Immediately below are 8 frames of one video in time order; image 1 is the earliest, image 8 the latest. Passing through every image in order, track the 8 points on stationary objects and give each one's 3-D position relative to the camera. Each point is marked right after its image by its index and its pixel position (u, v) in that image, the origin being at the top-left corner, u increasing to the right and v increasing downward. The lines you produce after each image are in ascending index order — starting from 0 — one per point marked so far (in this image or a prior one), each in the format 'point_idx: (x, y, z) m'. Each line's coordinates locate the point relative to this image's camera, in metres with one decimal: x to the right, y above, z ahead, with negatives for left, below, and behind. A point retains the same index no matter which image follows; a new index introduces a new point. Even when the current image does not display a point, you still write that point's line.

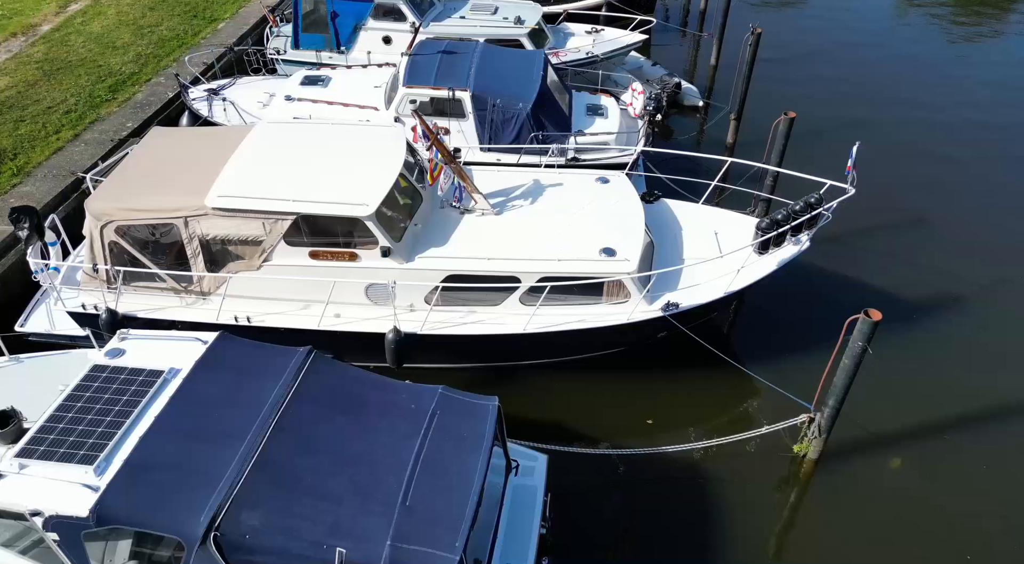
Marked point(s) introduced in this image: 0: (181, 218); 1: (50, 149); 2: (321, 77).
0: (-3.4, +0.7, +8.6) m
1: (-6.8, +2.0, +12.2) m
2: (-3.1, +3.4, +13.5) m
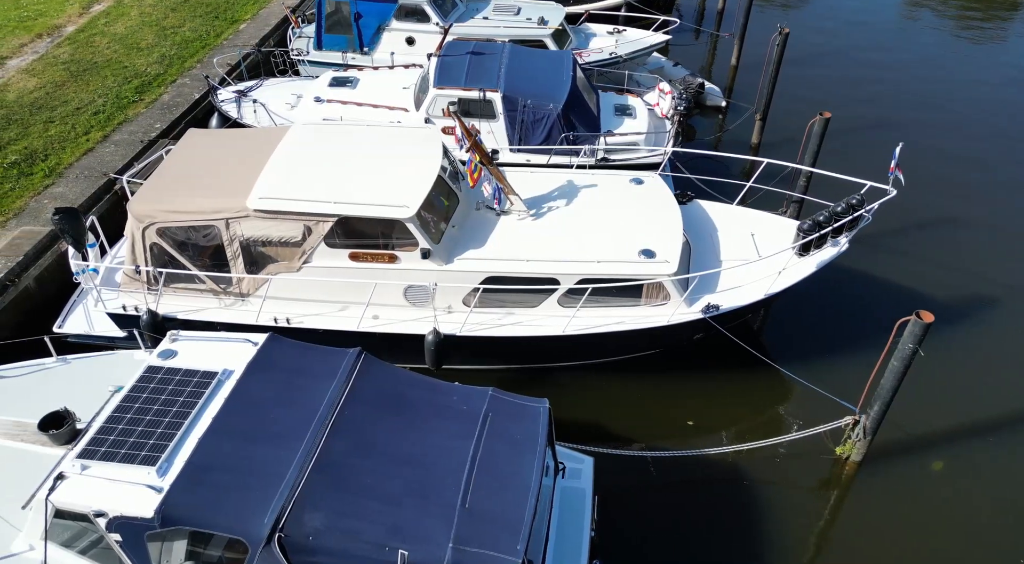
0: (-3.0, +0.7, +8.6) m
1: (-6.4, +2.0, +12.2) m
2: (-2.6, +3.3, +13.5) m
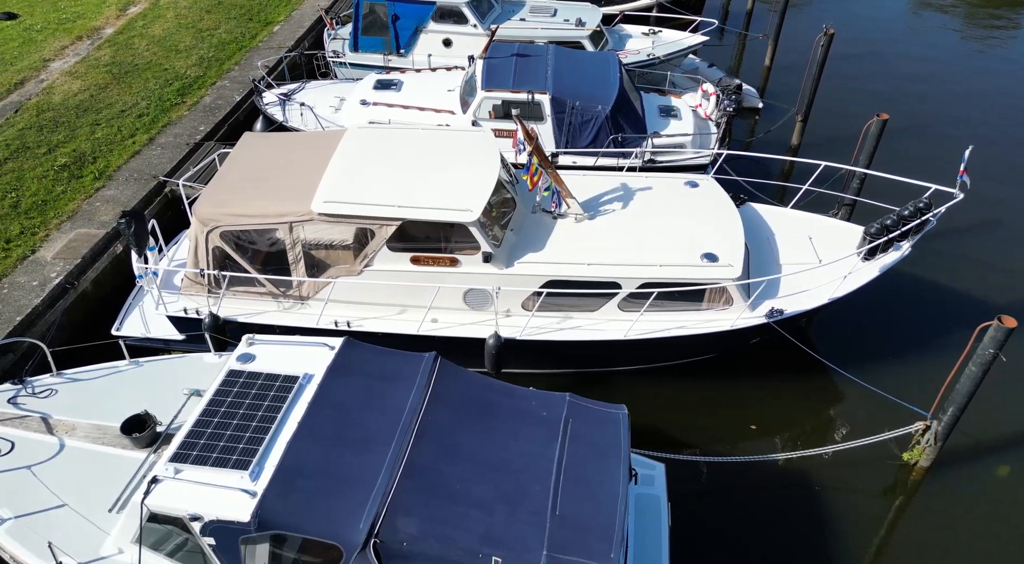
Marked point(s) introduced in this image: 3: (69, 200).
0: (-2.4, +0.6, +8.6) m
1: (-5.7, +1.9, +12.3) m
2: (-1.9, +3.3, +13.5) m
3: (-6.0, +1.1, +11.1) m
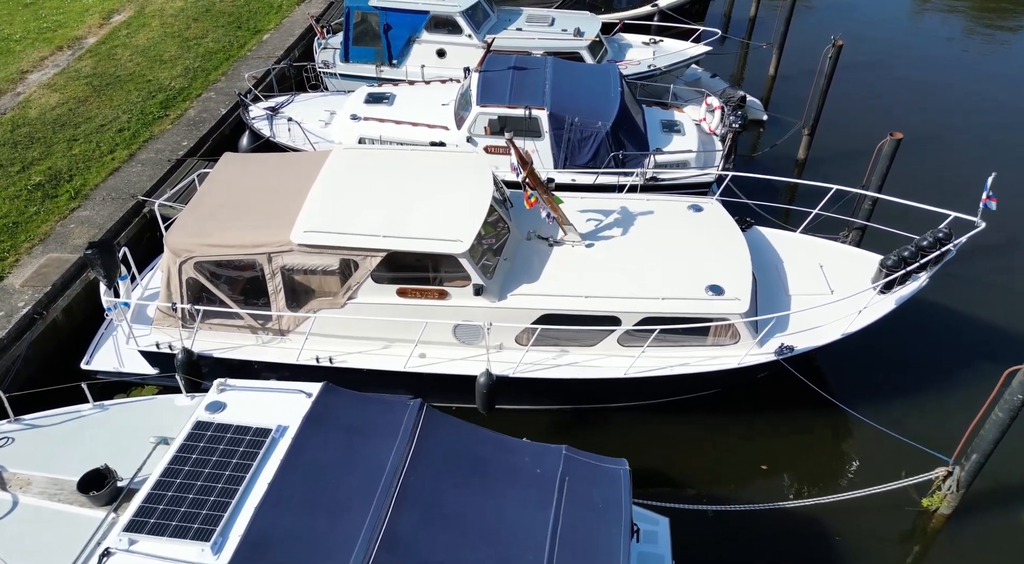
0: (-2.4, +0.3, +8.1) m
1: (-5.8, +1.6, +11.7) m
2: (-2.0, +3.0, +13.0) m
3: (-6.0, +0.8, +10.6) m
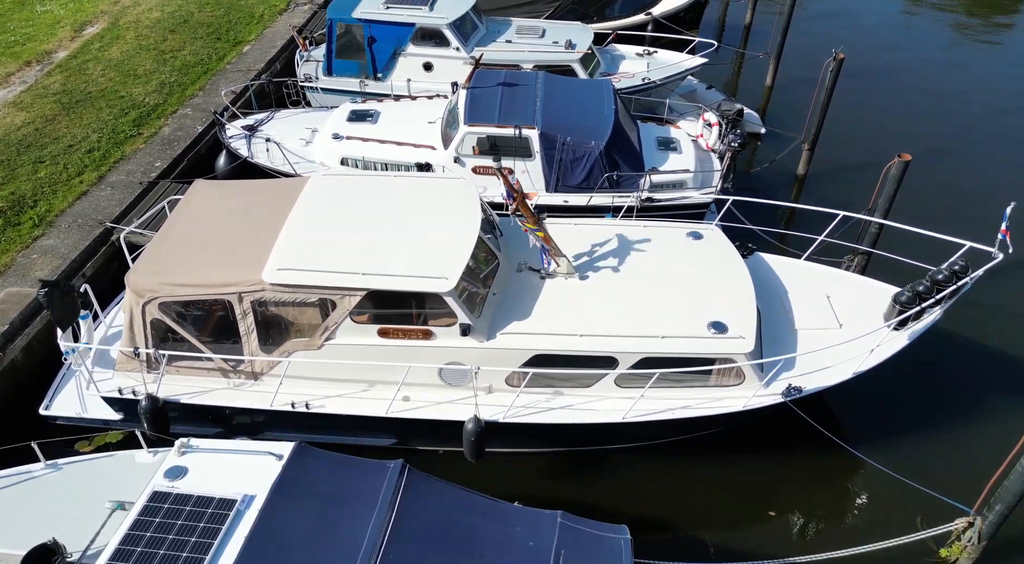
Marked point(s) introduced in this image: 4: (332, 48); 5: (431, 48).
0: (-2.5, -0.1, +7.5) m
1: (-5.9, +1.2, +11.1) m
2: (-2.2, +2.6, +12.4) m
3: (-6.2, +0.4, +10.0) m
4: (-3.1, +4.1, +14.4) m
5: (-1.4, +4.0, +14.2) m
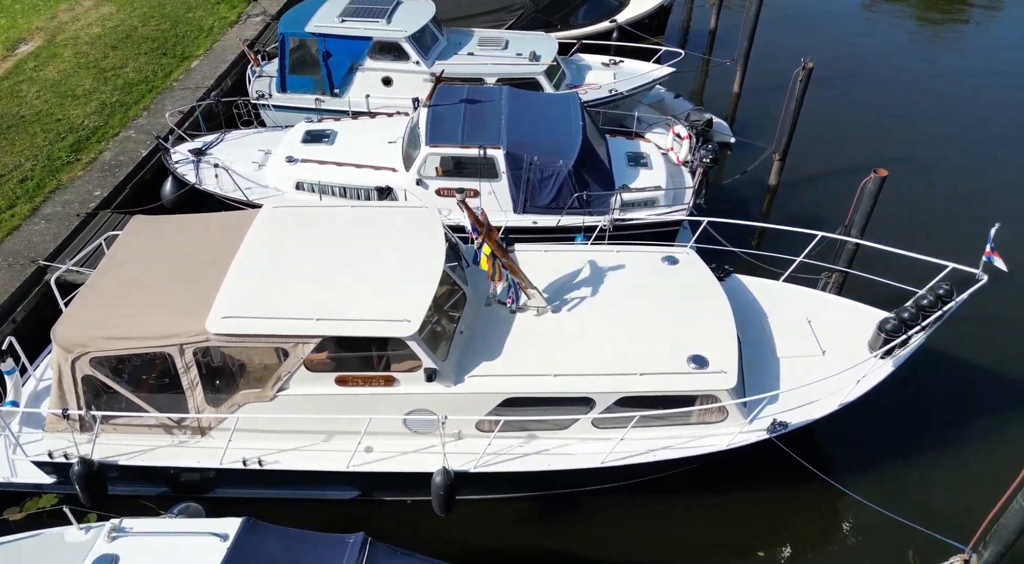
0: (-2.8, -0.5, +6.9) m
1: (-6.4, +0.7, +10.3) m
2: (-2.7, +2.1, +11.8) m
3: (-6.5, -0.2, +9.2) m
4: (-3.8, +3.6, +13.8) m
5: (-2.0, +3.6, +13.6) m
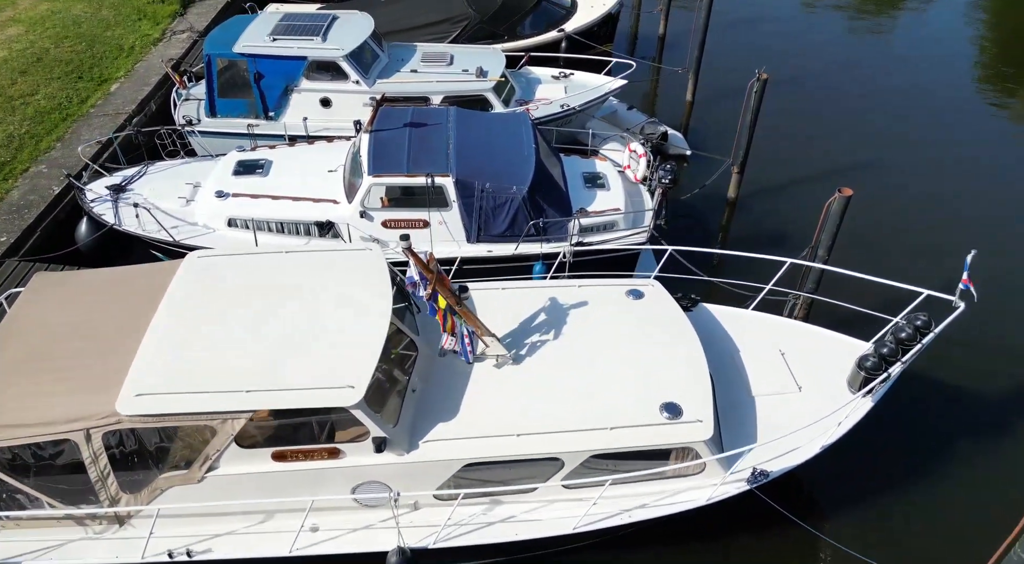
0: (-3.1, -1.1, +6.0) m
1: (-6.9, 0.0, +9.3) m
2: (-3.4, +1.6, +10.9) m
3: (-7.0, -0.9, +8.1) m
4: (-4.6, +3.0, +12.8) m
5: (-2.9, +3.1, +12.7) m
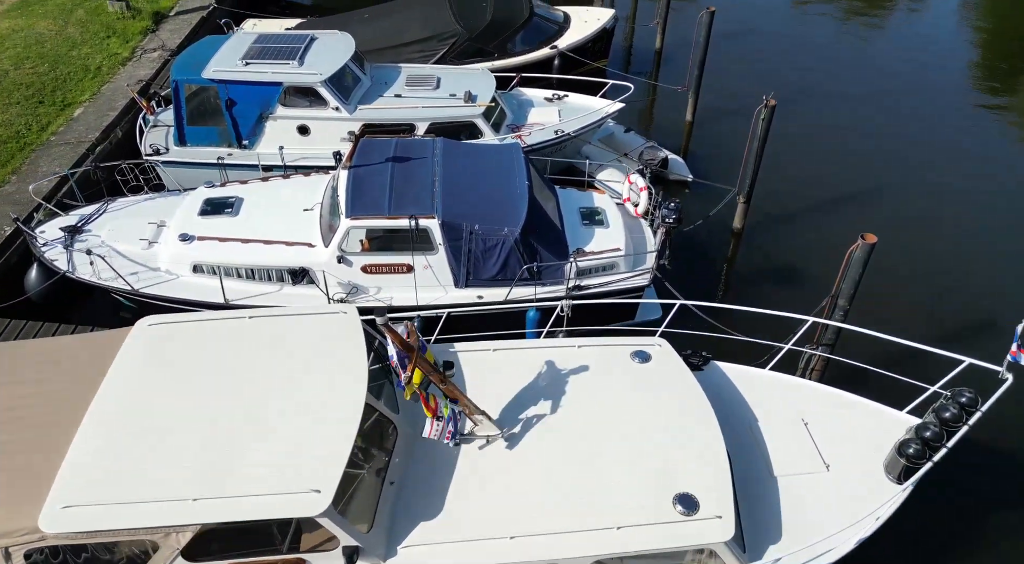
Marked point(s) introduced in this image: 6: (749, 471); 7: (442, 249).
0: (-3.2, -1.6, +5.1) m
1: (-7.0, -0.6, +8.3) m
2: (-3.5, +1.0, +10.0) m
3: (-7.0, -1.5, +7.2) m
4: (-4.8, +2.4, +11.9) m
5: (-3.0, +2.5, +11.9) m
6: (+2.0, -1.6, +6.9) m
7: (-0.8, +0.4, +9.3) m
